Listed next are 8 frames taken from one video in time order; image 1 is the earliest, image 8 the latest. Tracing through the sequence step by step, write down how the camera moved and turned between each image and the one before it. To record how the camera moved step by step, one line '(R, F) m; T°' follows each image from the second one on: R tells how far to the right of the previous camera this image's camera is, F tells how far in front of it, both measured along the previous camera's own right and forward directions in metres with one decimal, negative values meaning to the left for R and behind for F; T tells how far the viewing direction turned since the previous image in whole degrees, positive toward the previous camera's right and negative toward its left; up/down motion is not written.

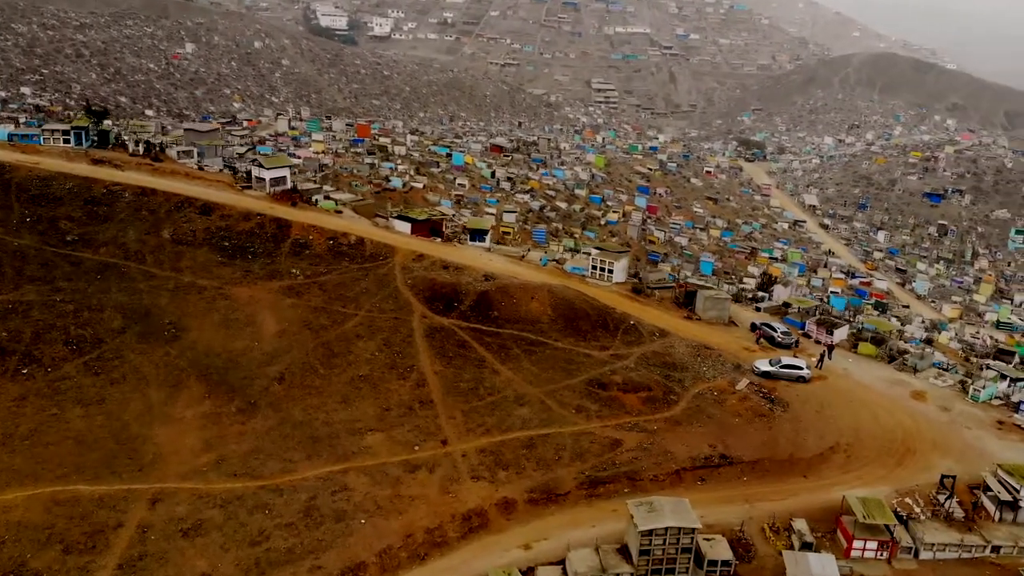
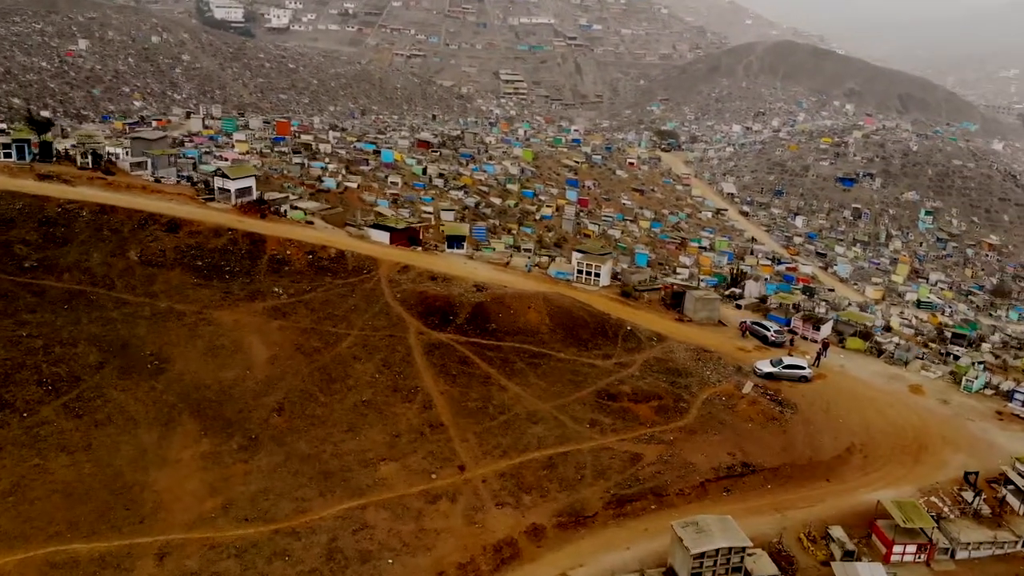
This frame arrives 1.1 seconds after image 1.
(-2.1, +1.0) m; +6°
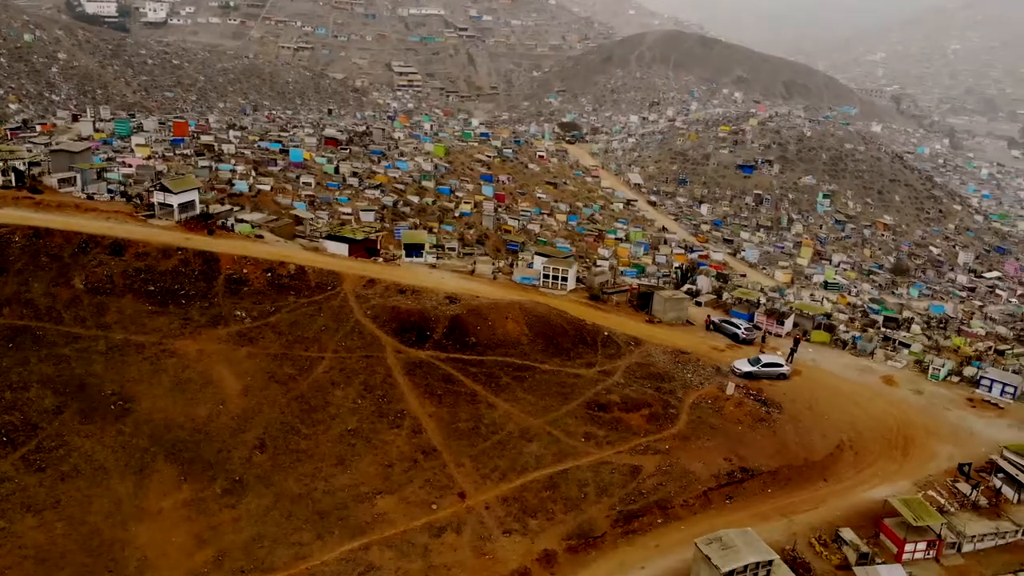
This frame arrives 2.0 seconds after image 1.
(-1.9, +1.0) m; +7°
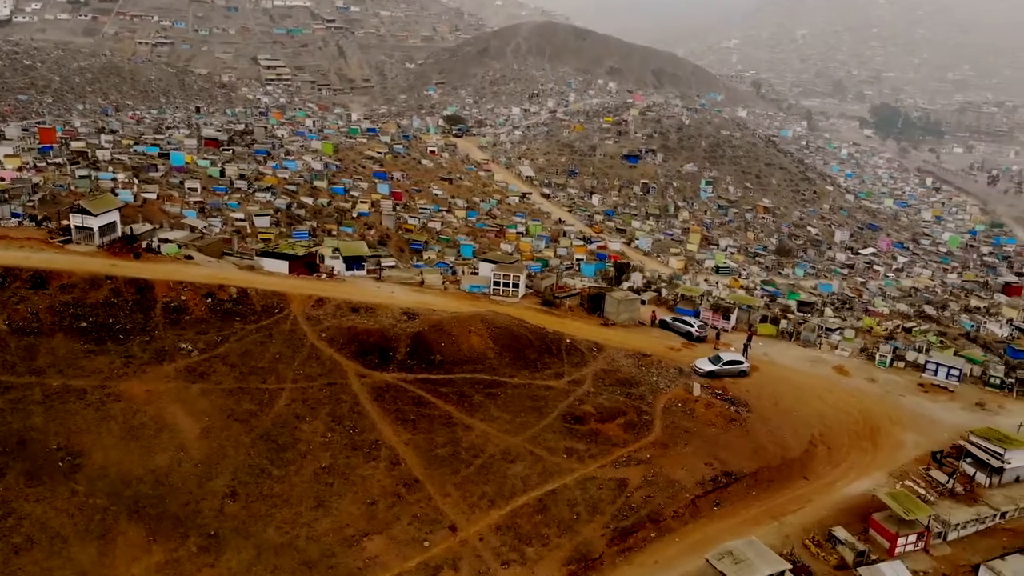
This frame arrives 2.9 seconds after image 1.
(-1.8, +1.0) m; +8°
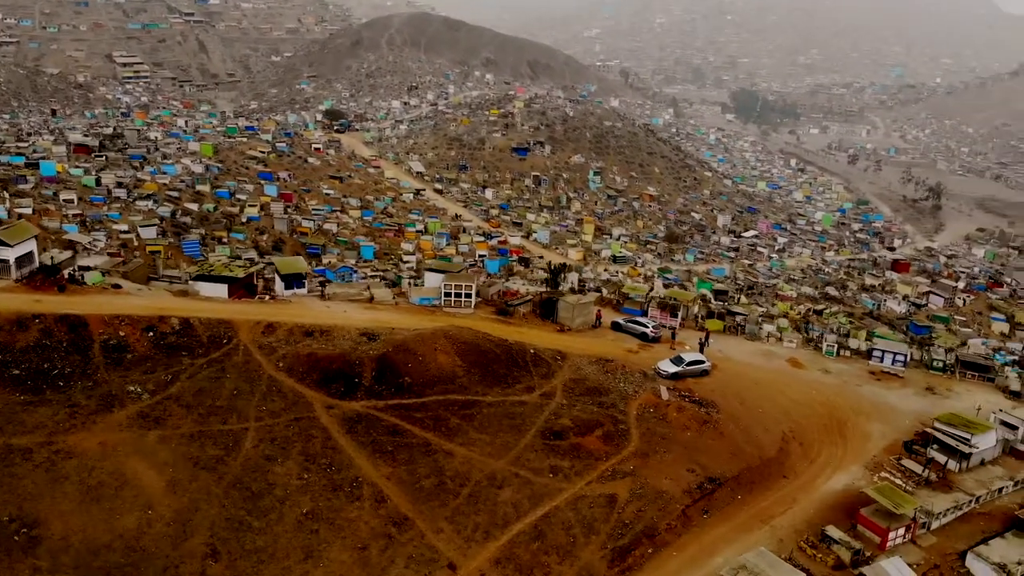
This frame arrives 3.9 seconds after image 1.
(-1.8, +1.0) m; +8°
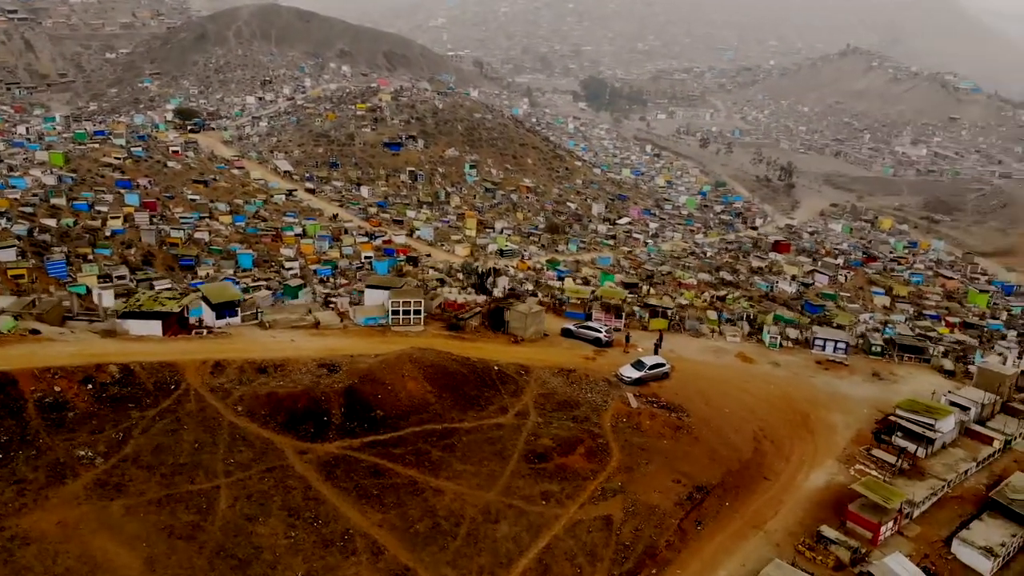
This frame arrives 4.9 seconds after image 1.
(-2.0, +1.2) m; +9°
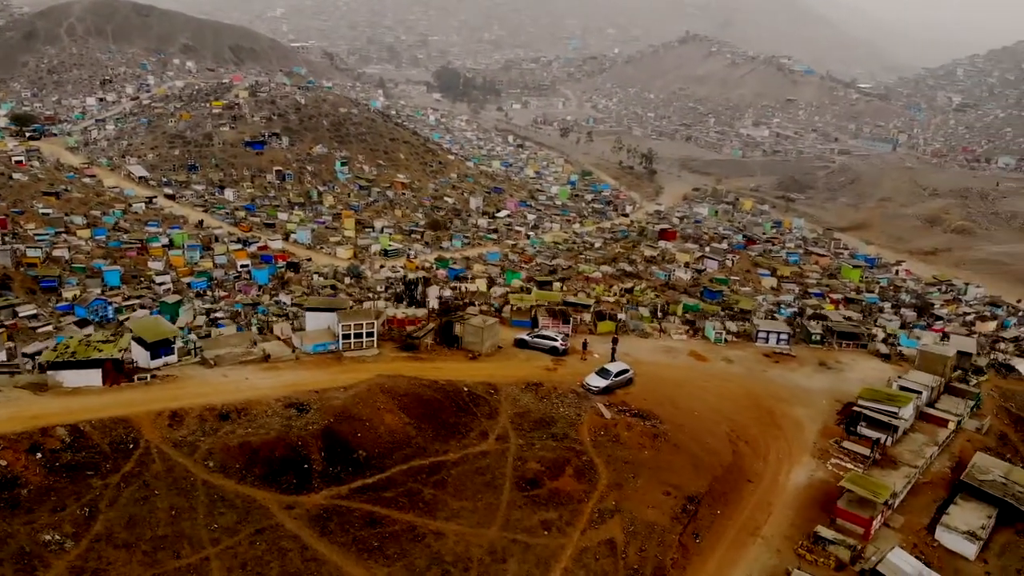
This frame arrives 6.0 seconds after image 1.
(-2.1, +1.2) m; +9°
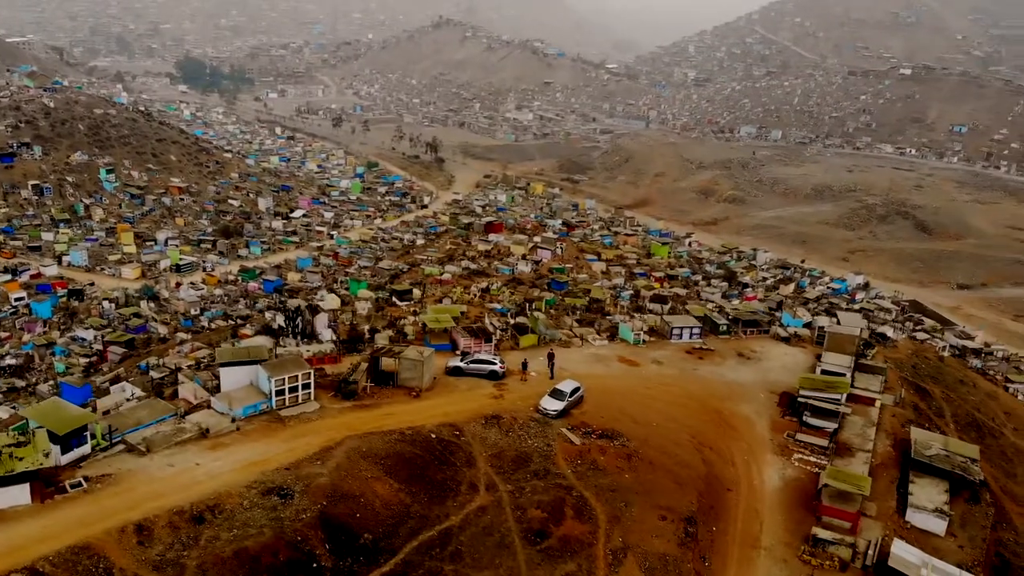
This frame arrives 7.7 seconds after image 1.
(-3.2, +2.0) m; +15°
